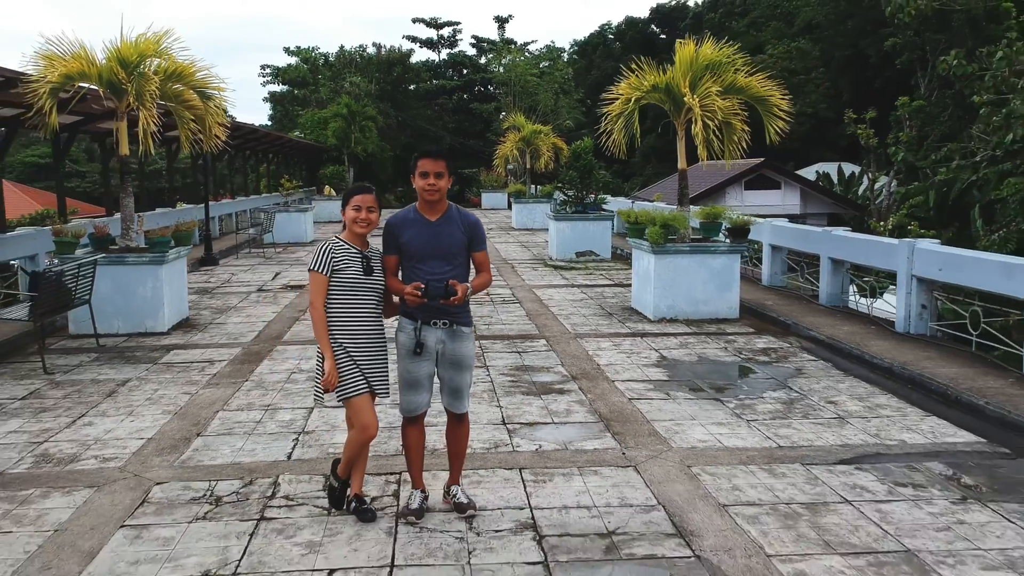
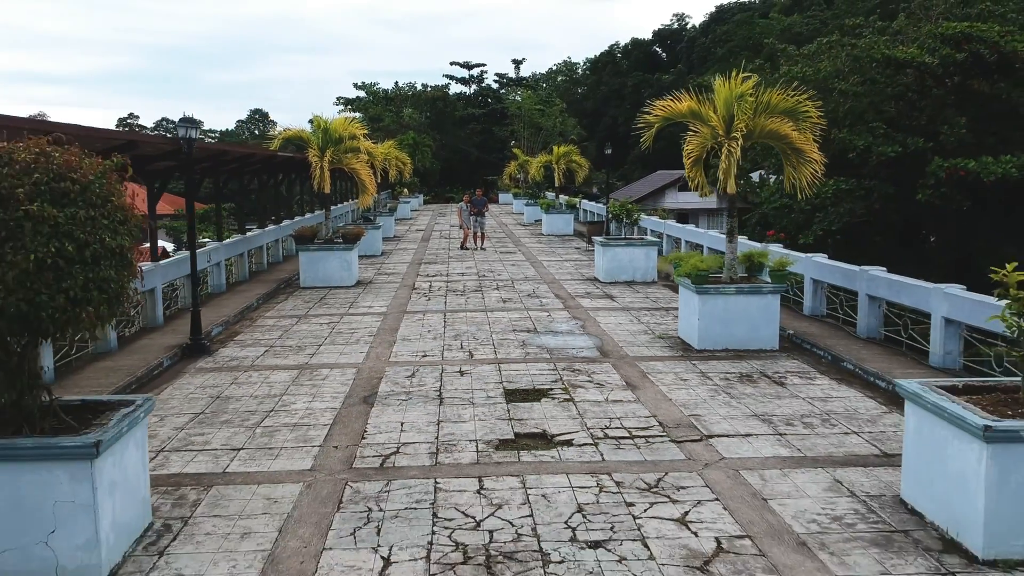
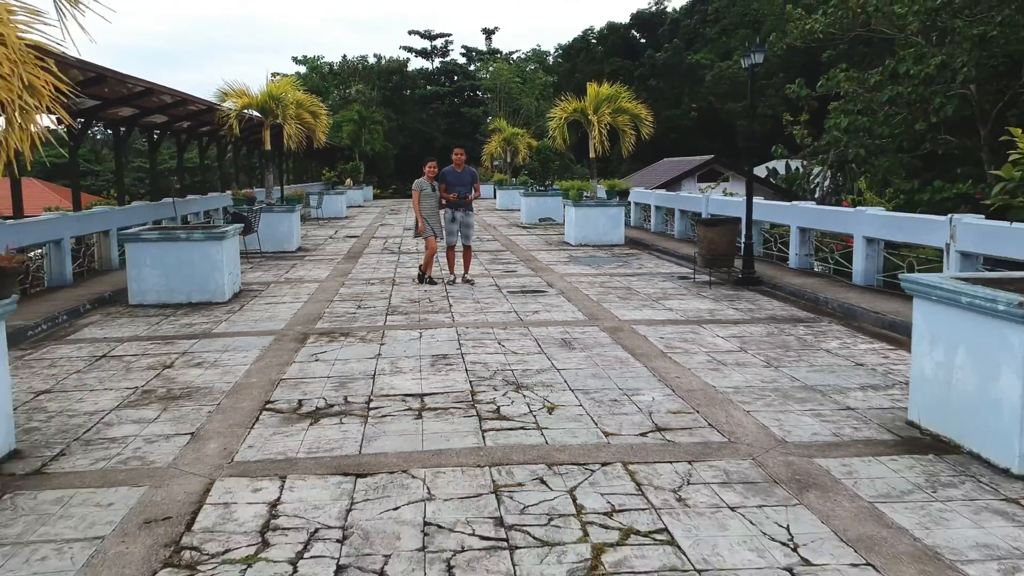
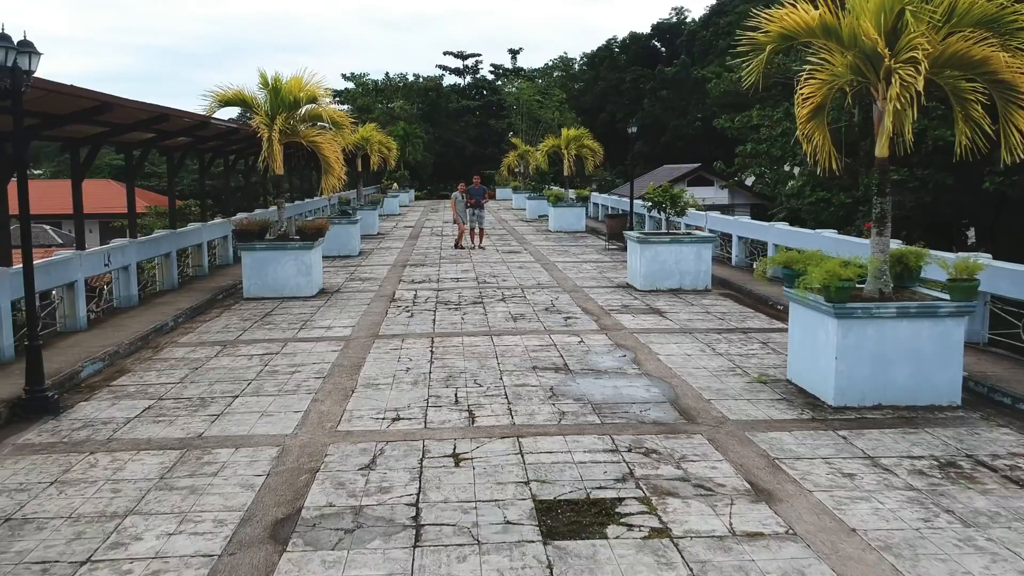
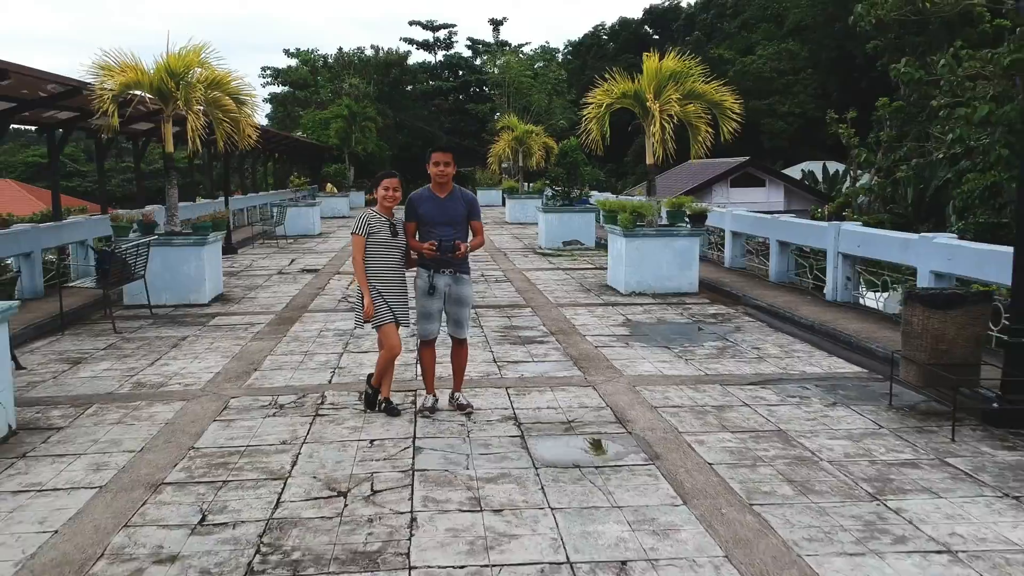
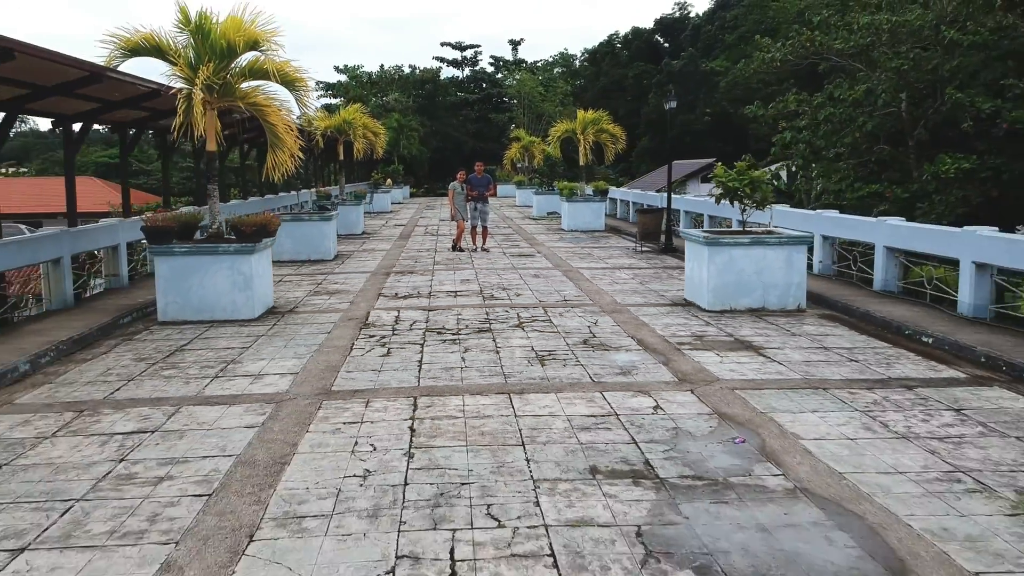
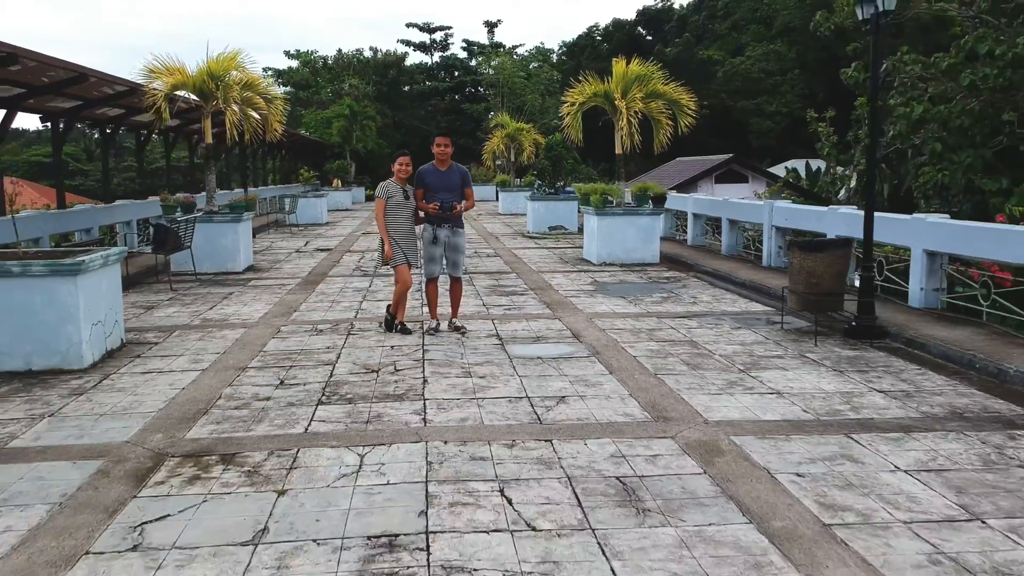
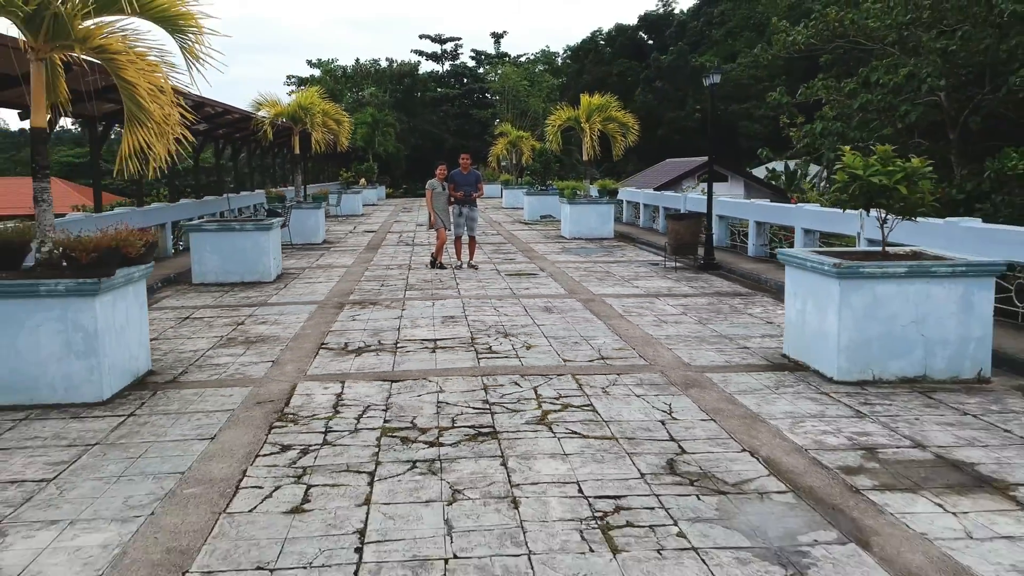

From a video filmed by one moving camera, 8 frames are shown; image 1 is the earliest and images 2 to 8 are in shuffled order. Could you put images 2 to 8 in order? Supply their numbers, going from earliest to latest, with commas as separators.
5, 7, 3, 8, 6, 4, 2
